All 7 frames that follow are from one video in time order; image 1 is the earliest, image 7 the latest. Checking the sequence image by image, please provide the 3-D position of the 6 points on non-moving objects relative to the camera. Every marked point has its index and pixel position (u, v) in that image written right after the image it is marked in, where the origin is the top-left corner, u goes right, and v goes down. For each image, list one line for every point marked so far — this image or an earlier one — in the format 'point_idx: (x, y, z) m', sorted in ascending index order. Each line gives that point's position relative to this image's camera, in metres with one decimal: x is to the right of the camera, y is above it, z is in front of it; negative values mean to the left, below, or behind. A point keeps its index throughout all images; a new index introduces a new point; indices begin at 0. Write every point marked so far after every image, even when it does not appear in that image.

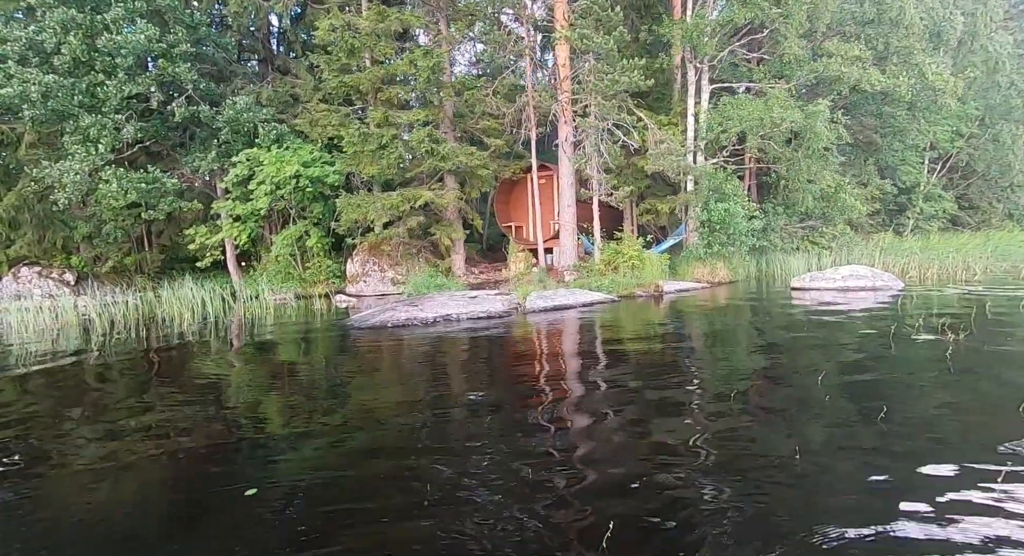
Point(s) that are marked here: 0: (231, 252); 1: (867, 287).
0: (-7.3, +0.7, +17.2) m
1: (+7.4, -0.2, +13.4) m
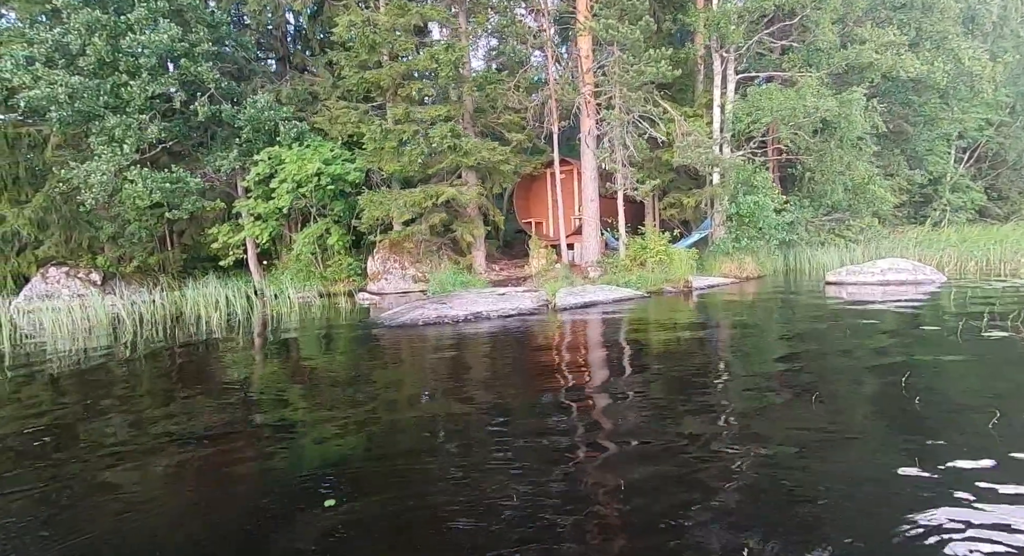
0: (-6.7, +0.7, +17.2) m
1: (+7.9, 0.0, +13.0) m
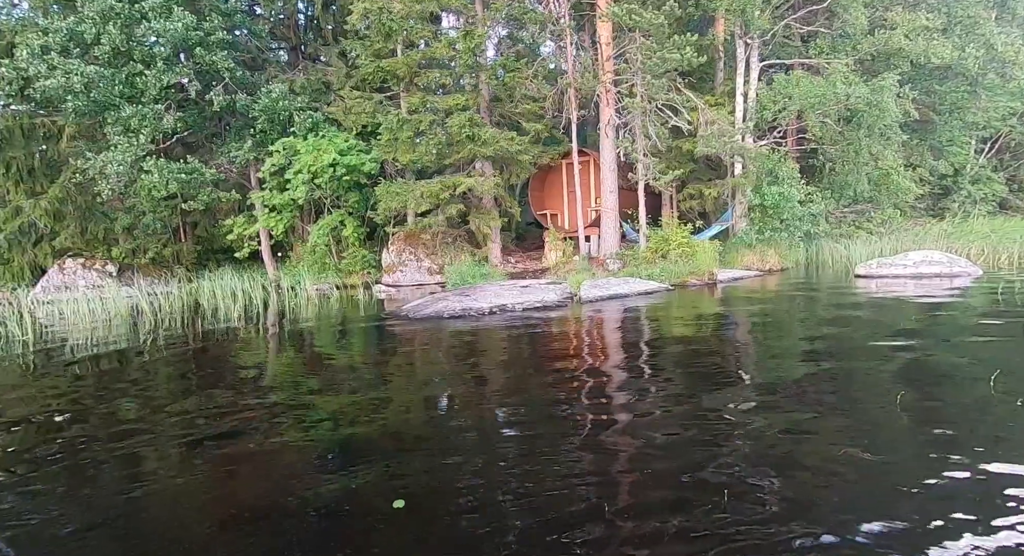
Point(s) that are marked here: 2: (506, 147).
0: (-6.3, +0.9, +17.1) m
1: (+8.2, +0.1, +12.6) m
2: (-0.1, +2.8, +14.3) m
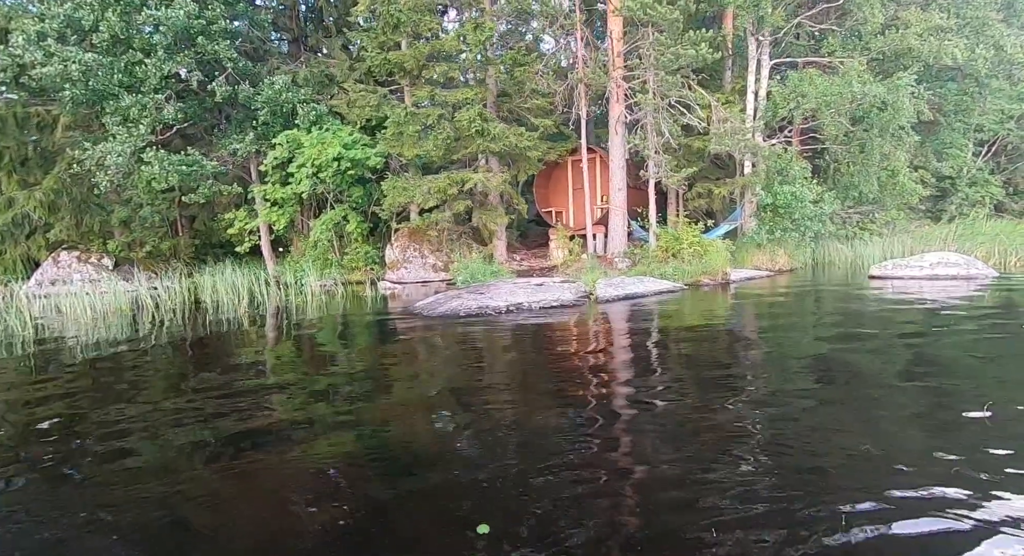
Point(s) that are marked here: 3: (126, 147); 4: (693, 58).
0: (-6.1, +1.0, +16.8) m
1: (+8.4, 0.0, +12.5) m
2: (+0.1, +2.9, +14.1) m
3: (-8.6, +2.9, +14.6) m
4: (+3.6, +4.4, +13.2) m
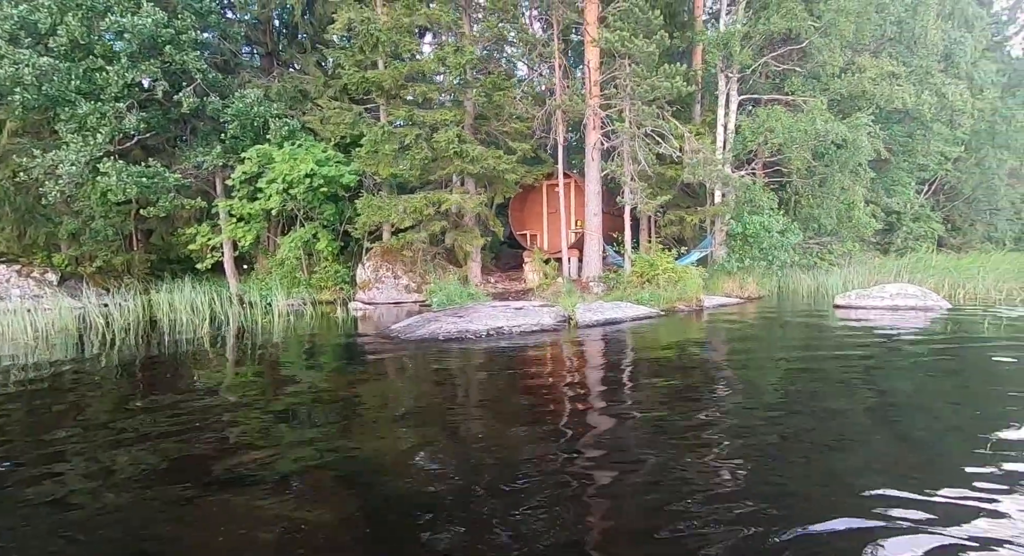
0: (-6.8, +0.6, +16.2) m
1: (+8.0, -0.5, +13.2) m
2: (-0.4, +2.4, +14.2) m
3: (-9.0, +2.6, +13.9) m
4: (+3.2, +3.9, +13.6) m
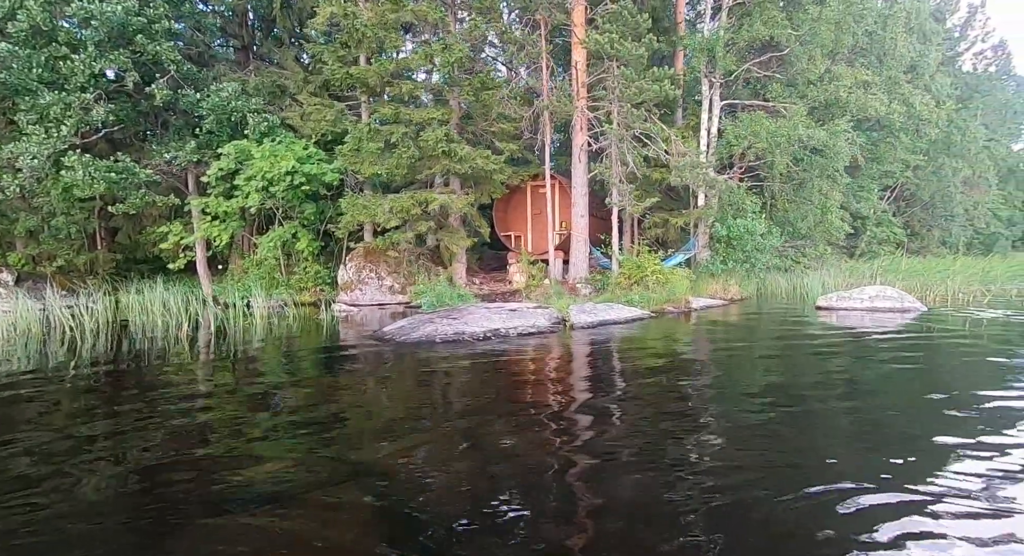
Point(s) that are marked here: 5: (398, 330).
0: (-7.2, +0.6, +15.5) m
1: (+7.8, -0.6, +13.6) m
2: (-0.6, +2.4, +14.0) m
3: (-9.2, +2.6, +13.1) m
4: (+3.0, +3.8, +13.7) m
5: (-2.0, -0.9, +11.5) m
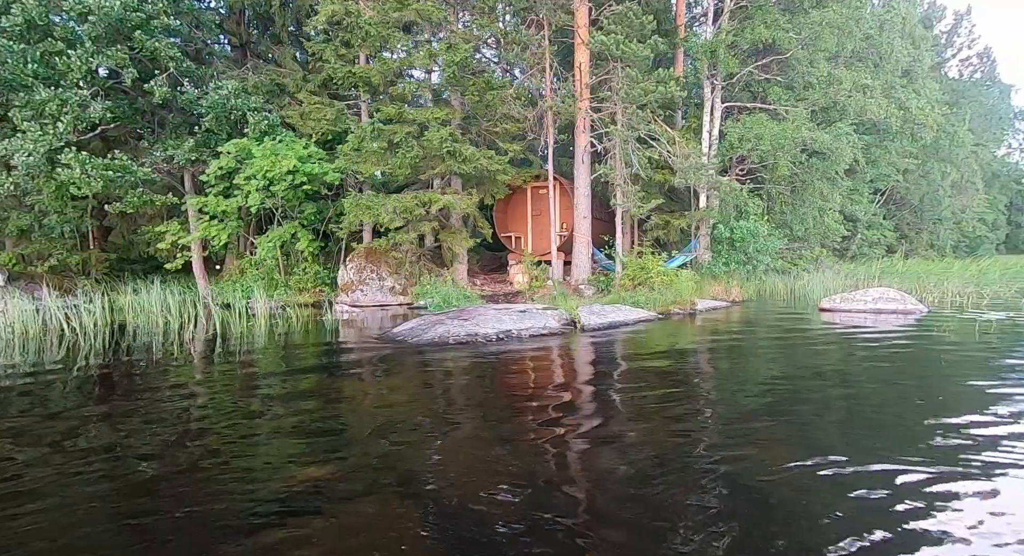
0: (-7.2, +0.5, +15.3) m
1: (+7.9, -0.6, +13.7) m
2: (-0.6, +2.4, +13.9) m
3: (-9.1, +2.6, +12.8) m
4: (+3.1, +3.8, +13.7) m
5: (-1.9, -0.9, +11.4) m
